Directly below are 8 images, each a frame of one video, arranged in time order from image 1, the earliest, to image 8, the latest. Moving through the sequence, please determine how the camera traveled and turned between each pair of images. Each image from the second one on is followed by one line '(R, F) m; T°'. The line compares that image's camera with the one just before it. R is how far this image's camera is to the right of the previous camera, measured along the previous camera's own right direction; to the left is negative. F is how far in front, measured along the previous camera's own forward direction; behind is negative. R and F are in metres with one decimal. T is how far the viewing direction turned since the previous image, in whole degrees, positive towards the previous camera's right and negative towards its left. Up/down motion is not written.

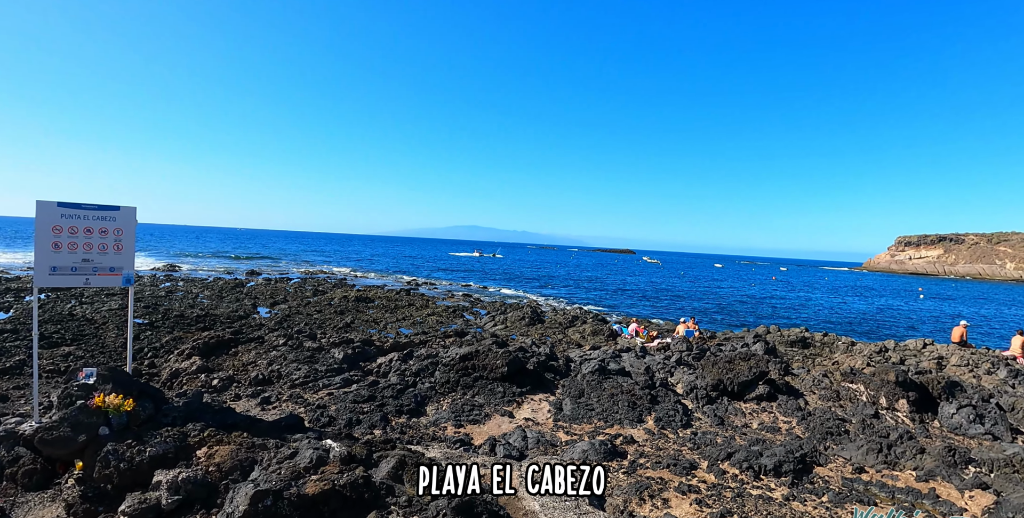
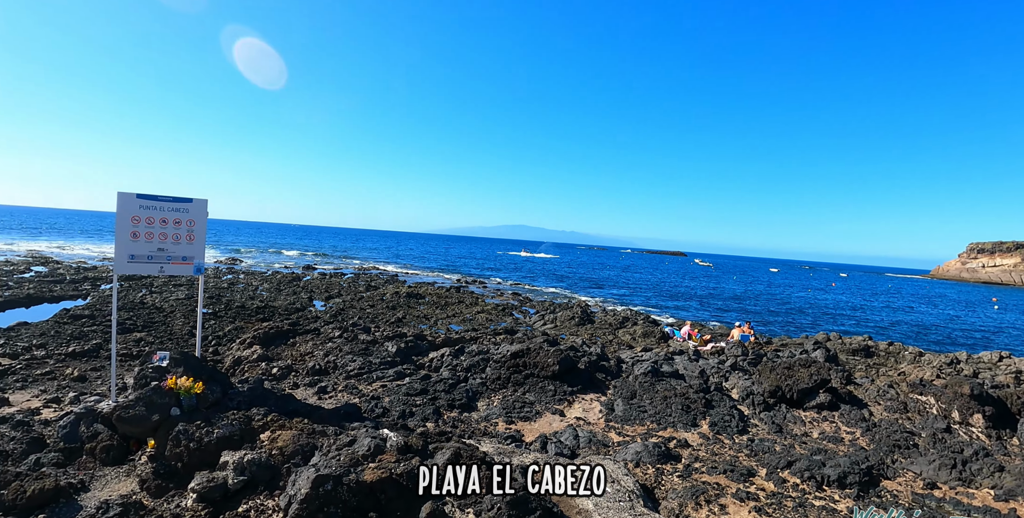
(-0.3, +0.1) m; -4°
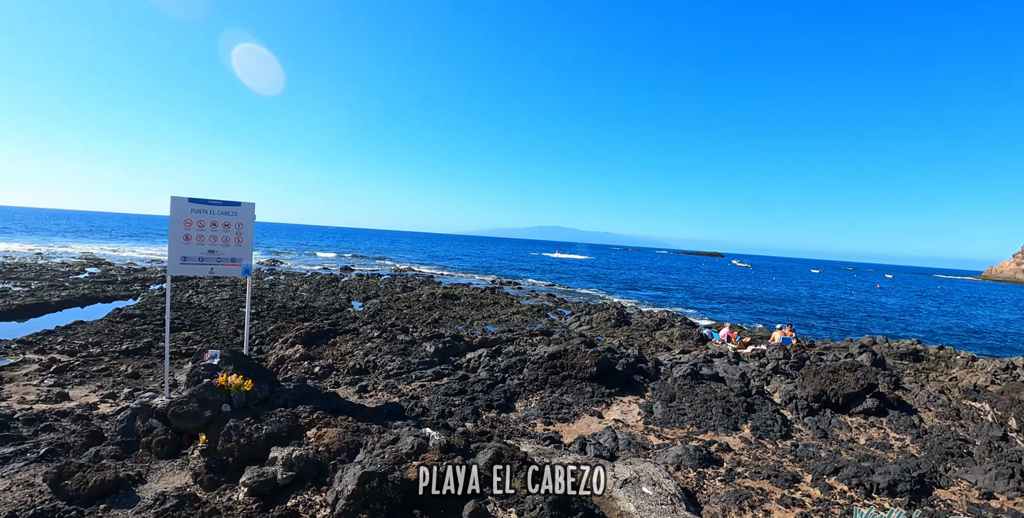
(-0.2, 0.0) m; -3°
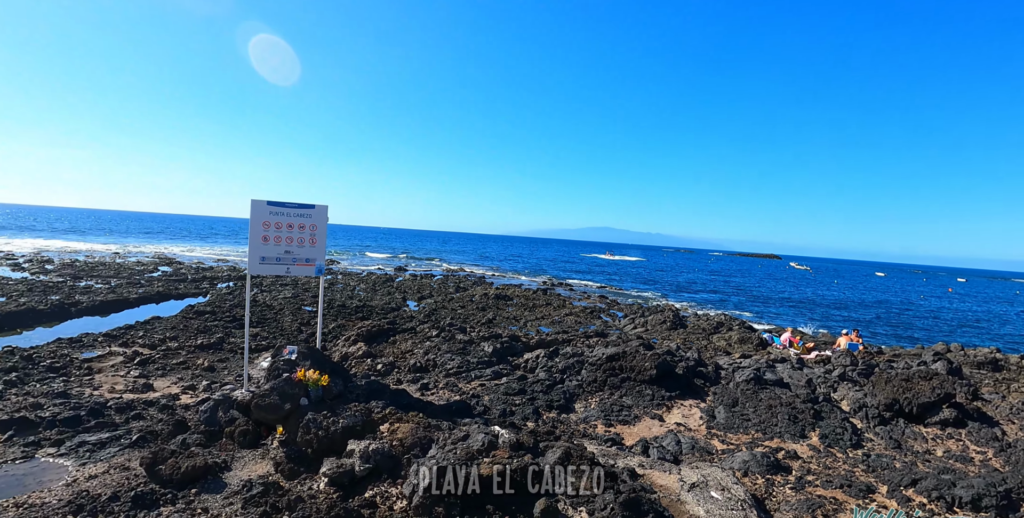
(-0.4, -0.1) m; -4°
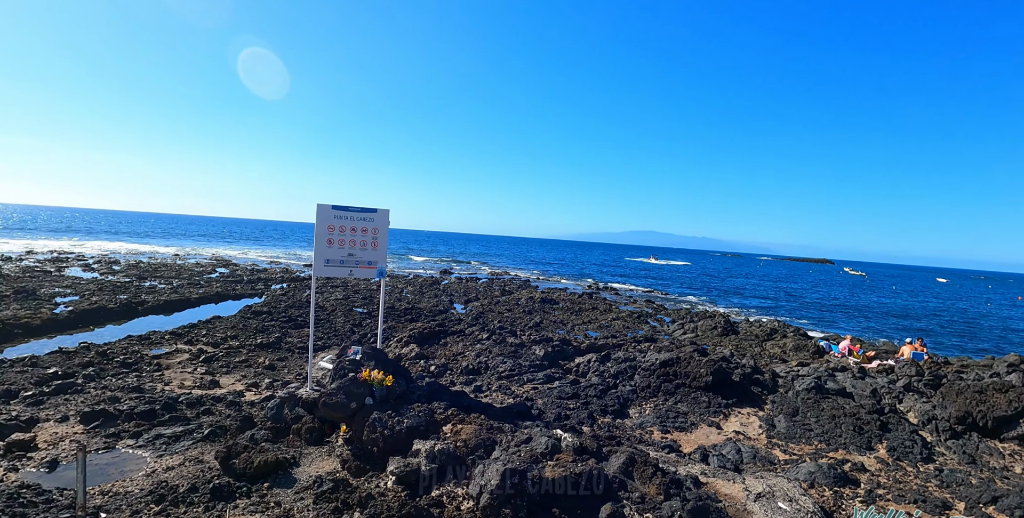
(-0.4, -0.1) m; -4°
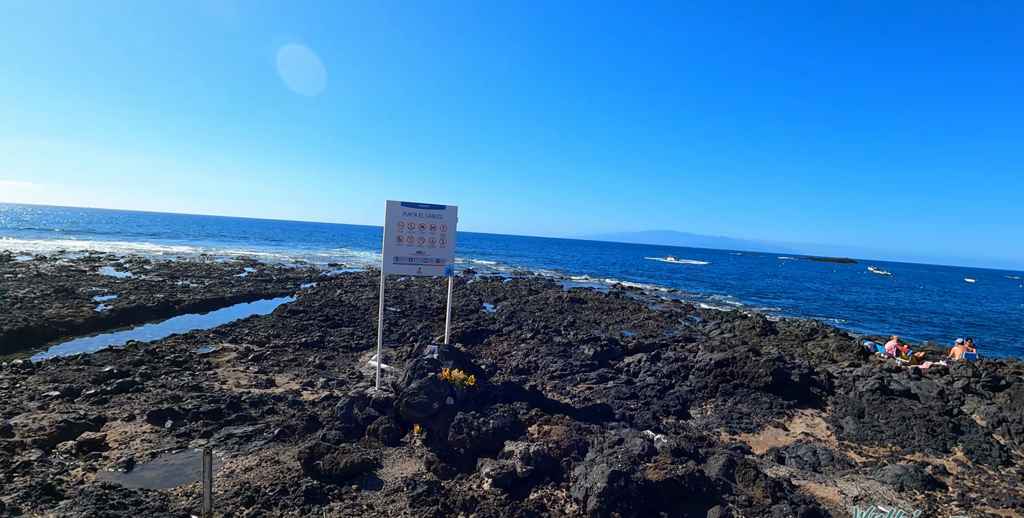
(-1.2, +0.1) m; 0°
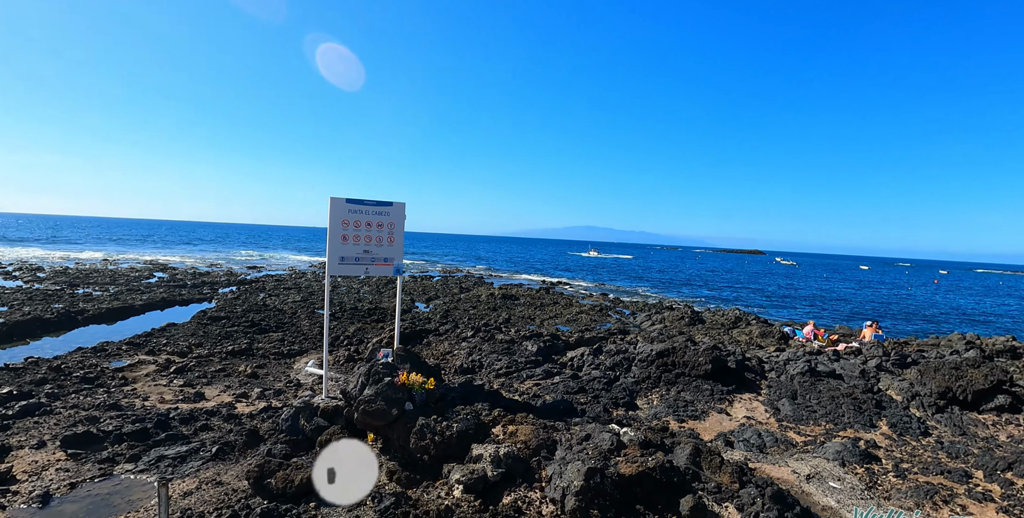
(-0.4, +0.3) m; +7°
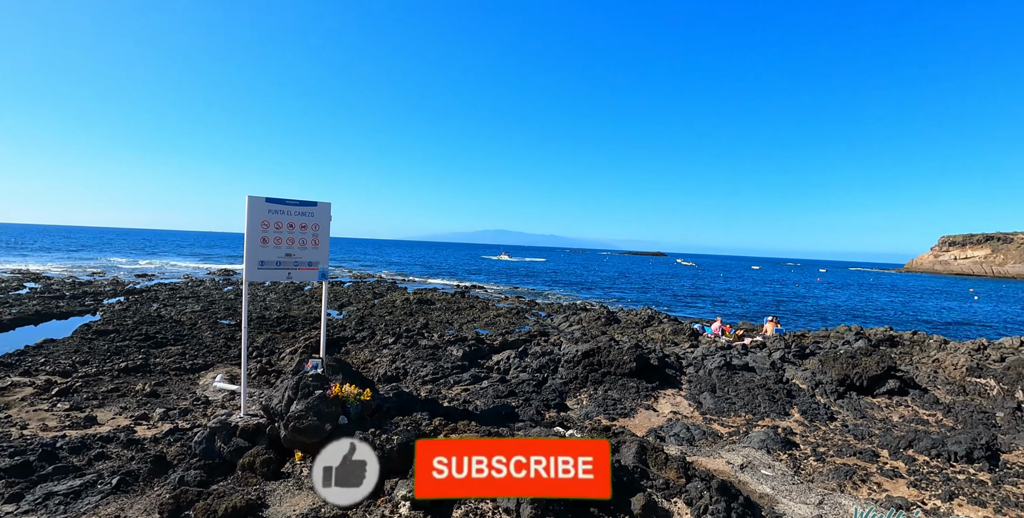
(-0.3, +0.3) m; +9°
